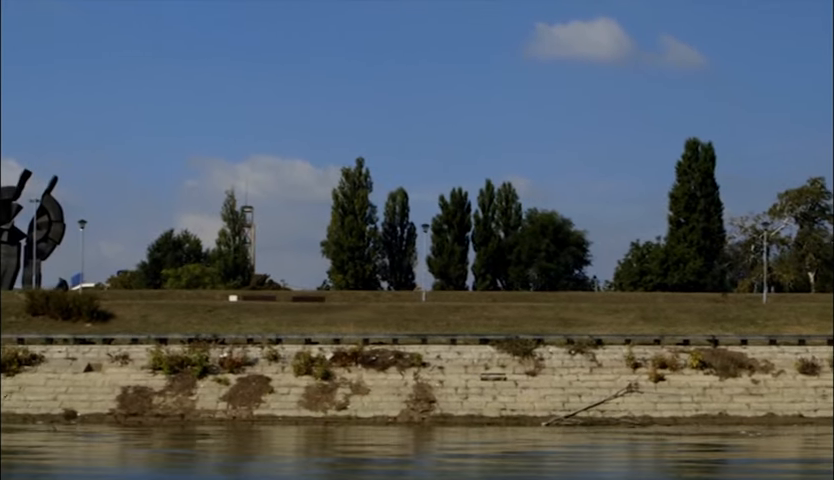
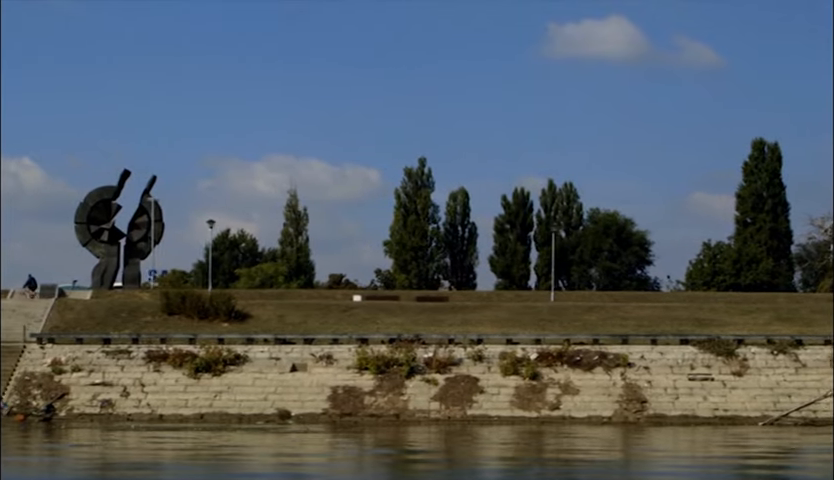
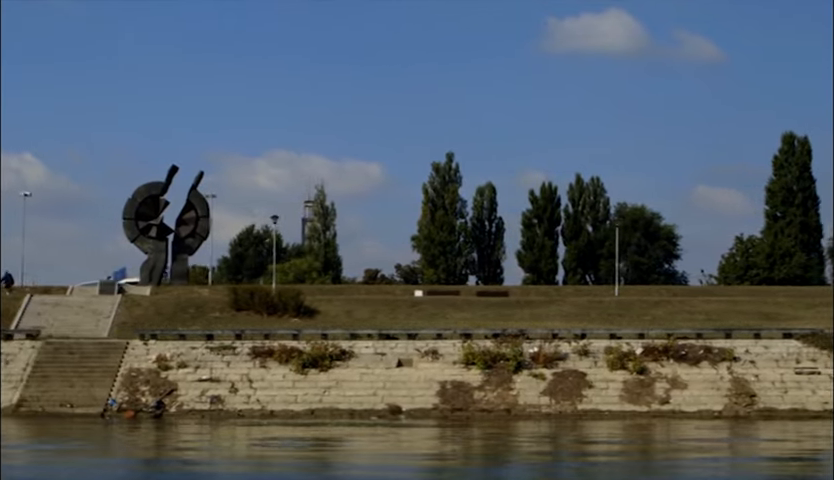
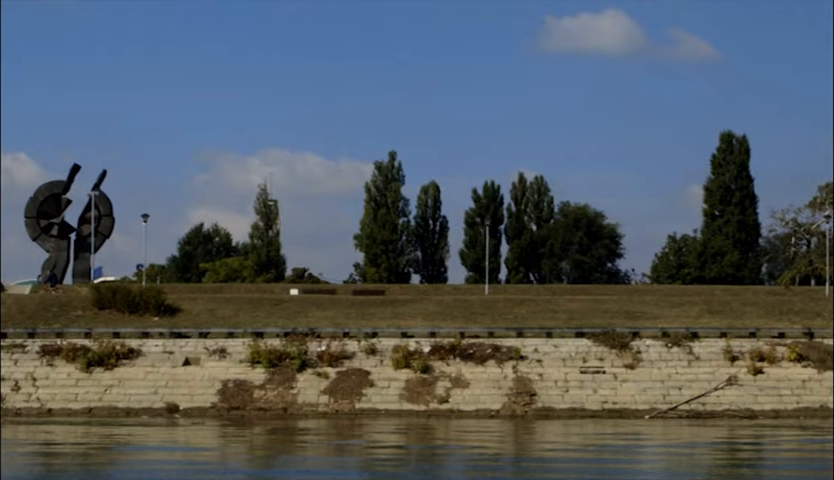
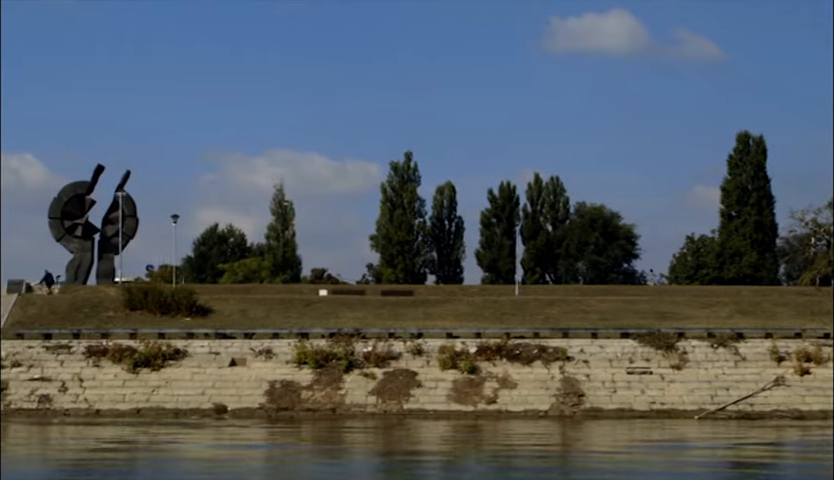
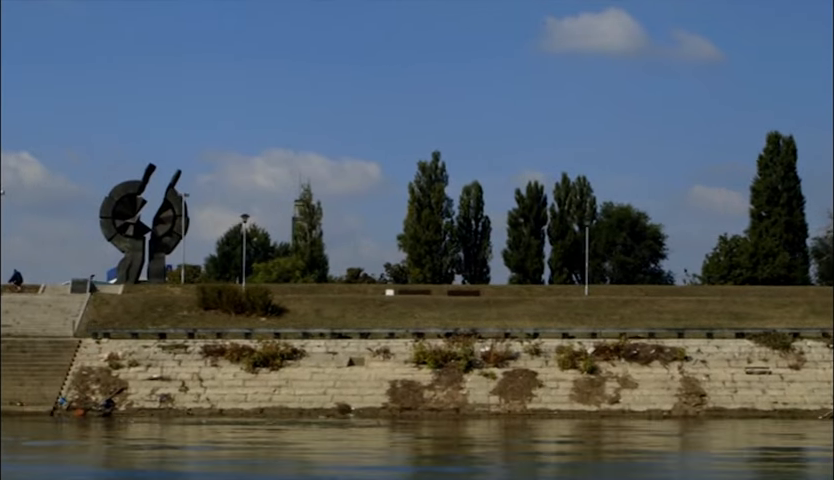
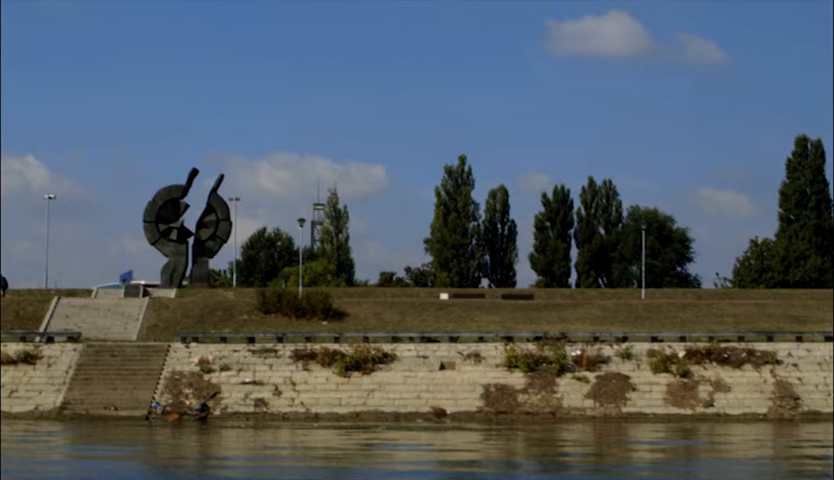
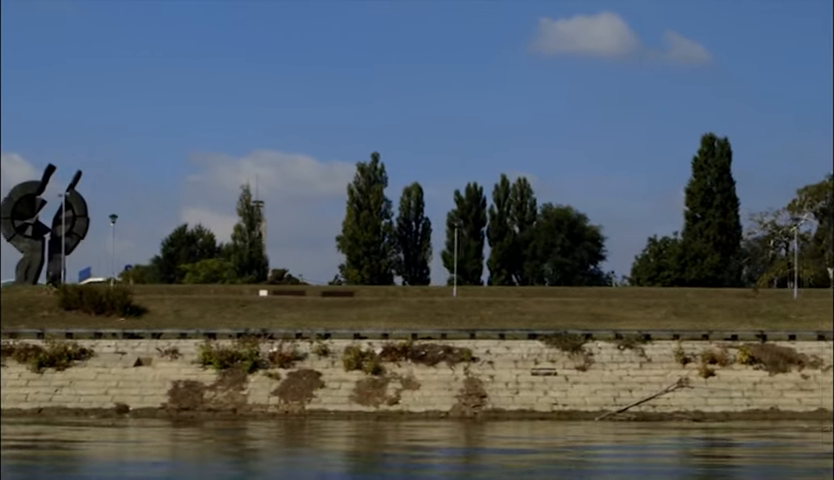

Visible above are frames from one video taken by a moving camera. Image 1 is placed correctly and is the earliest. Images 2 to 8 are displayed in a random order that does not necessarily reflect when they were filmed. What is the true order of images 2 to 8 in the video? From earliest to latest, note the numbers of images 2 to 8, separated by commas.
8, 4, 5, 2, 6, 3, 7
